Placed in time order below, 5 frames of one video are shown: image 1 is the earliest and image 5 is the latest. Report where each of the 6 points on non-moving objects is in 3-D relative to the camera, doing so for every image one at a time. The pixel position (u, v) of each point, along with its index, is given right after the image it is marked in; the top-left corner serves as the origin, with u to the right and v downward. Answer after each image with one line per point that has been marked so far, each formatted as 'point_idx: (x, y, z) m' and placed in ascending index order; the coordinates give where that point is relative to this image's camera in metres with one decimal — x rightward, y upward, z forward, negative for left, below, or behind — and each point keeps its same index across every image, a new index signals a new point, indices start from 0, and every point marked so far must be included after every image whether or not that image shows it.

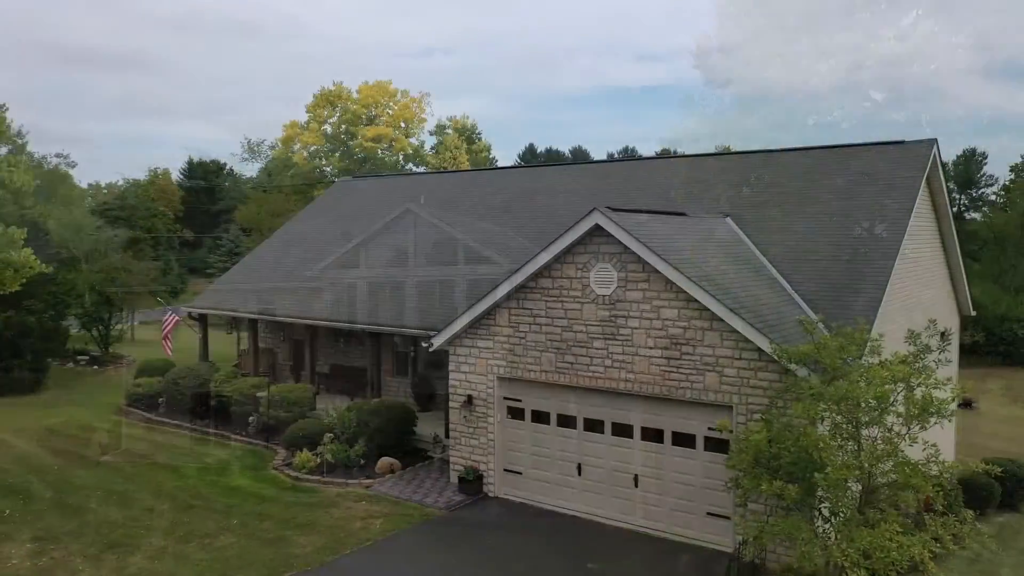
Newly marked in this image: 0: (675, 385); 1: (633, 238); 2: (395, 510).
0: (+2.5, -1.5, +10.9) m
1: (+1.8, +0.8, +10.9) m
2: (-2.0, -3.8, +12.3) m
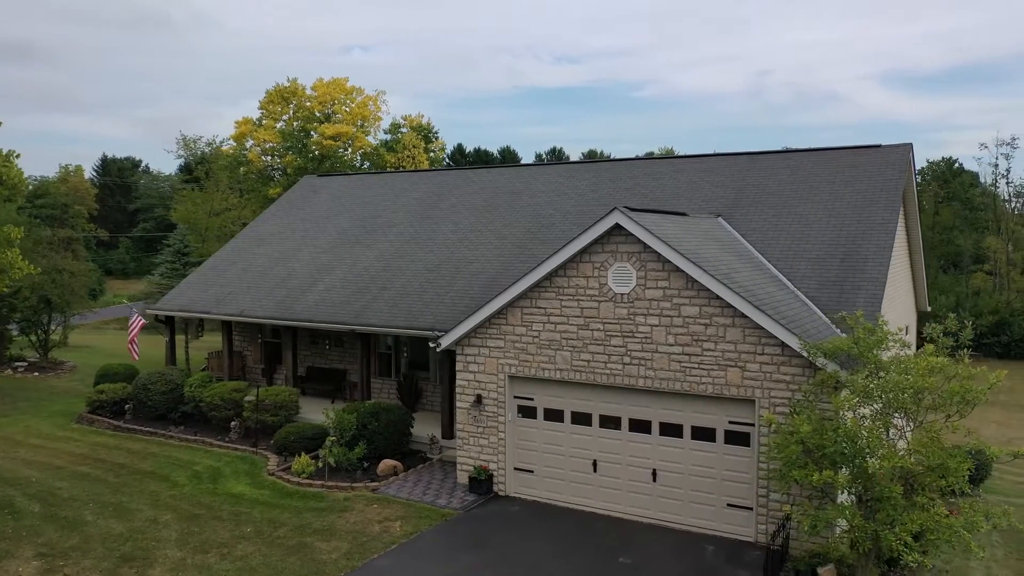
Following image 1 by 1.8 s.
0: (+2.9, -1.4, +11.2) m
1: (+2.2, +0.8, +11.1) m
2: (-1.7, -3.8, +12.2) m
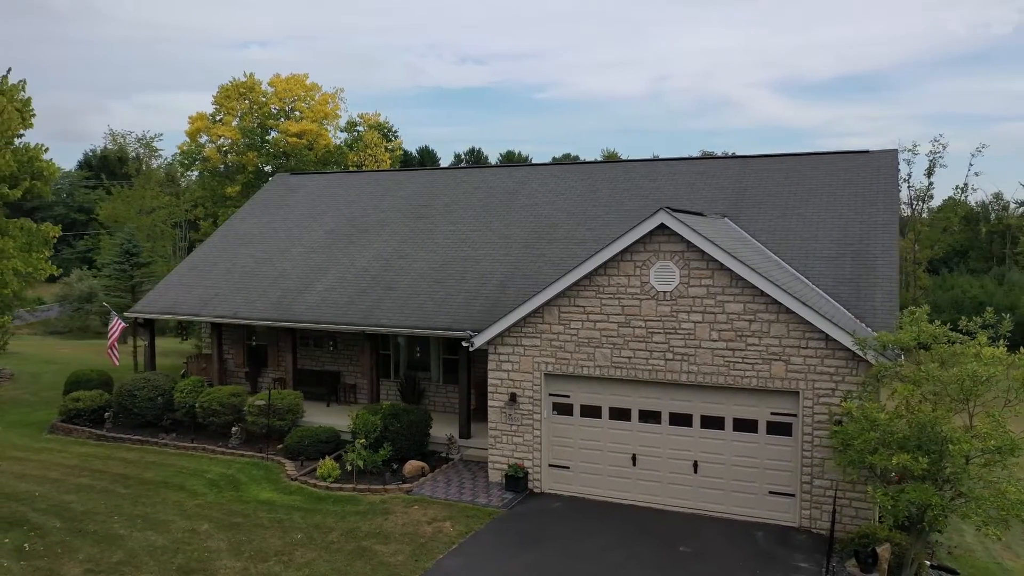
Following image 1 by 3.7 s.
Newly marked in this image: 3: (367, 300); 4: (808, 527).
0: (+3.7, -1.4, +11.6) m
1: (+3.0, +0.8, +11.5) m
2: (-1.0, -3.8, +12.1) m
3: (-3.5, -0.3, +17.1) m
4: (+4.7, -3.8, +11.3) m
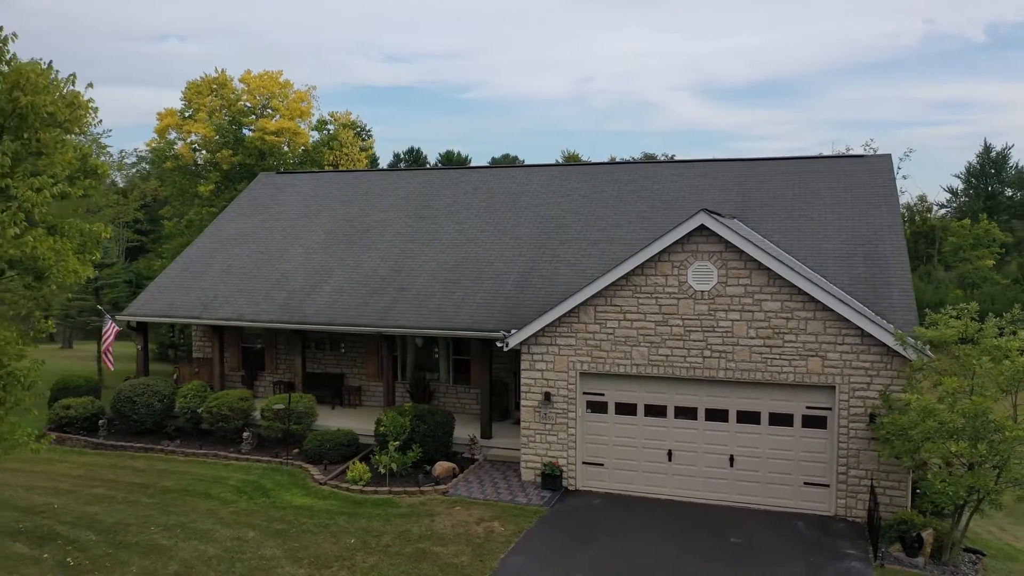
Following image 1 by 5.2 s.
0: (+4.5, -1.4, +12.1) m
1: (+3.8, +0.8, +11.9) m
2: (-0.2, -3.8, +12.2) m
3: (-3.1, -0.3, +16.9) m
4: (+5.5, -3.7, +11.8) m
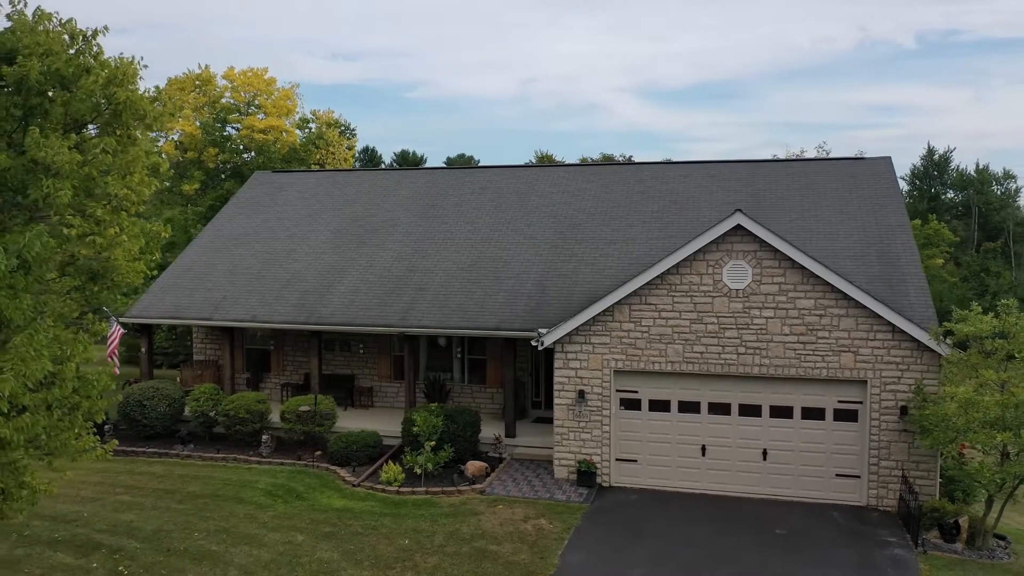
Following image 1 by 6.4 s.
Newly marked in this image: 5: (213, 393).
0: (+5.2, -1.3, +12.4) m
1: (+4.5, +0.9, +12.2) m
2: (+0.5, -3.8, +12.3) m
3: (-2.7, -0.3, +16.8) m
4: (+6.2, -3.7, +12.2) m
5: (-7.0, -2.5, +16.8) m
